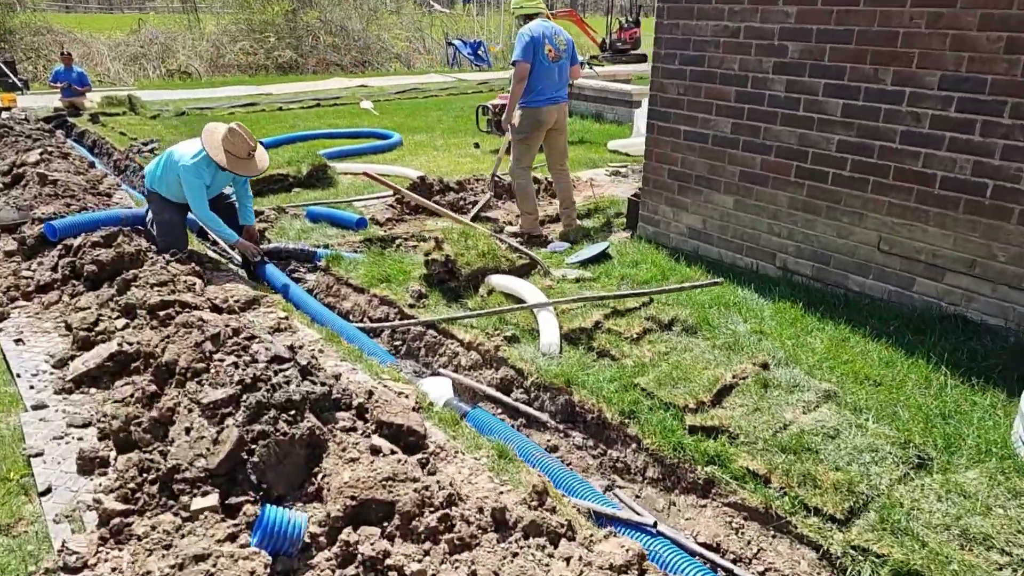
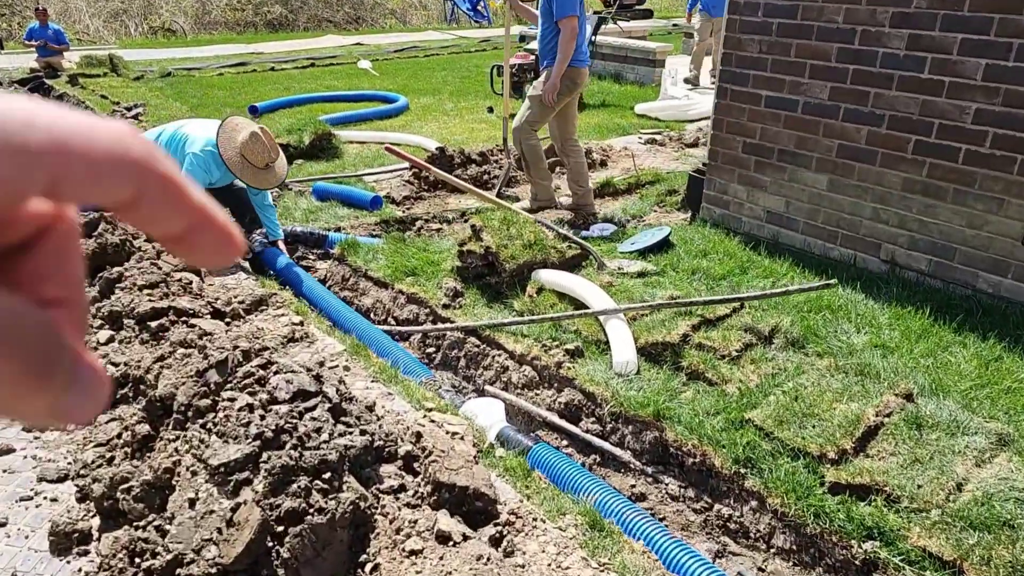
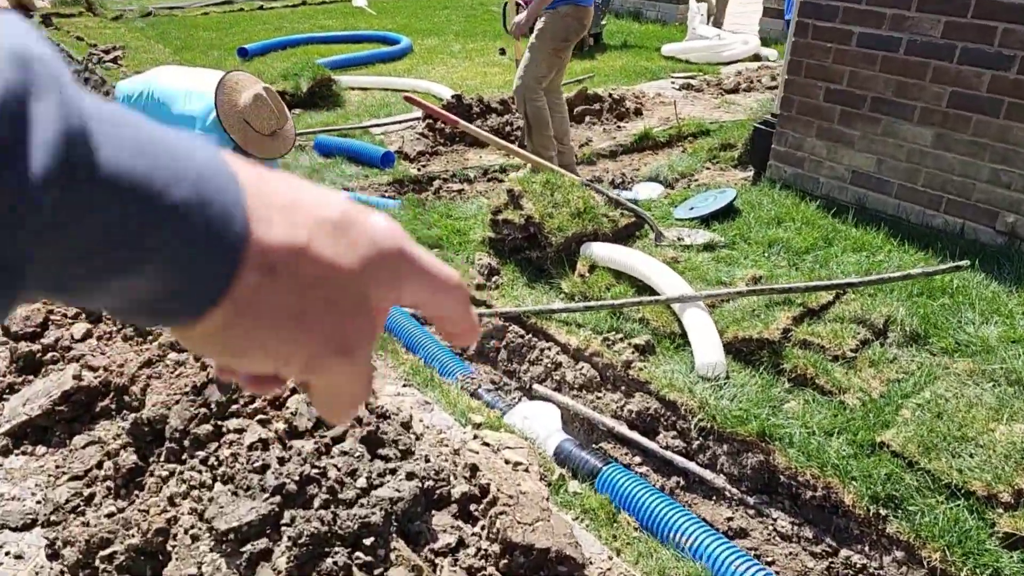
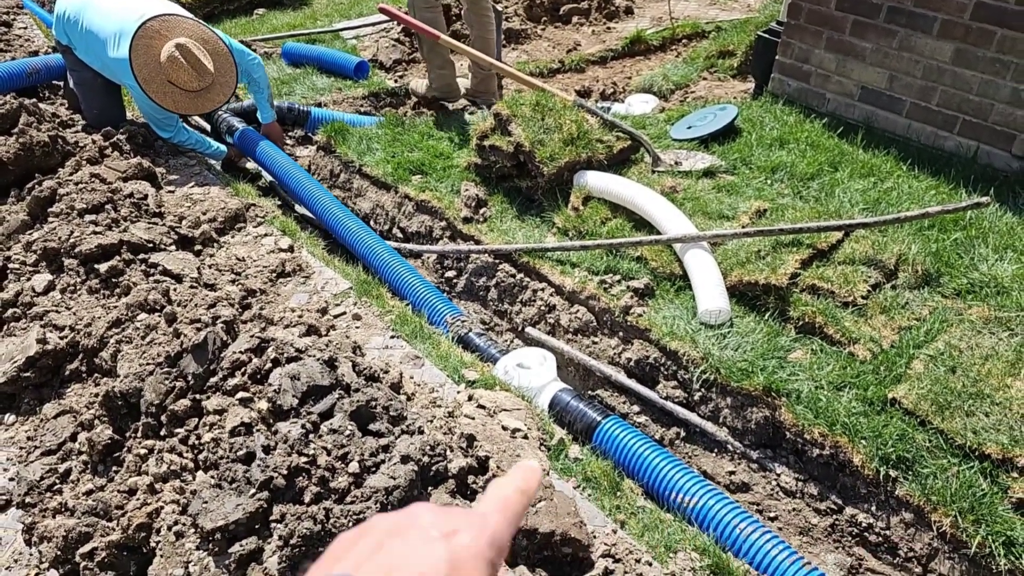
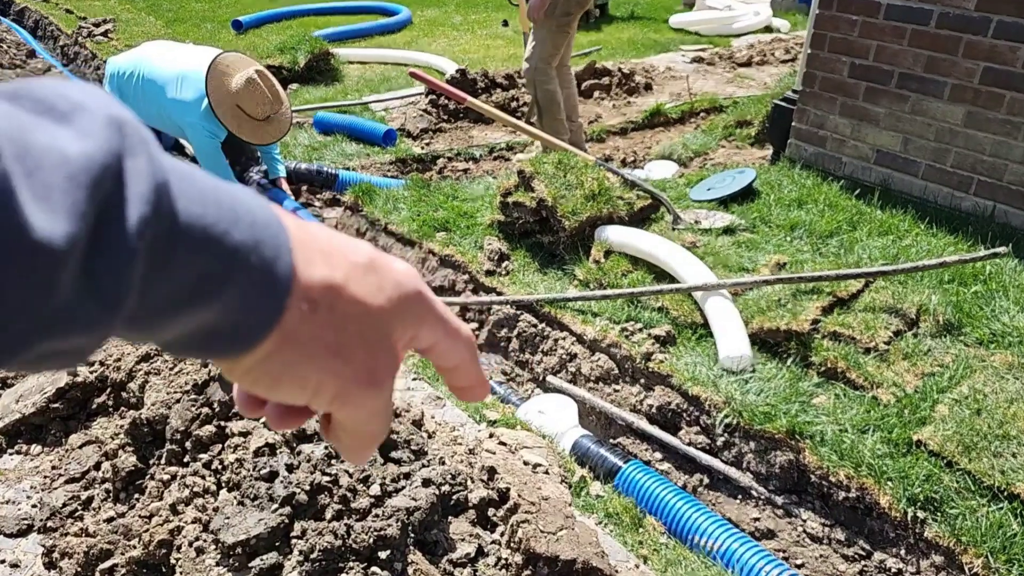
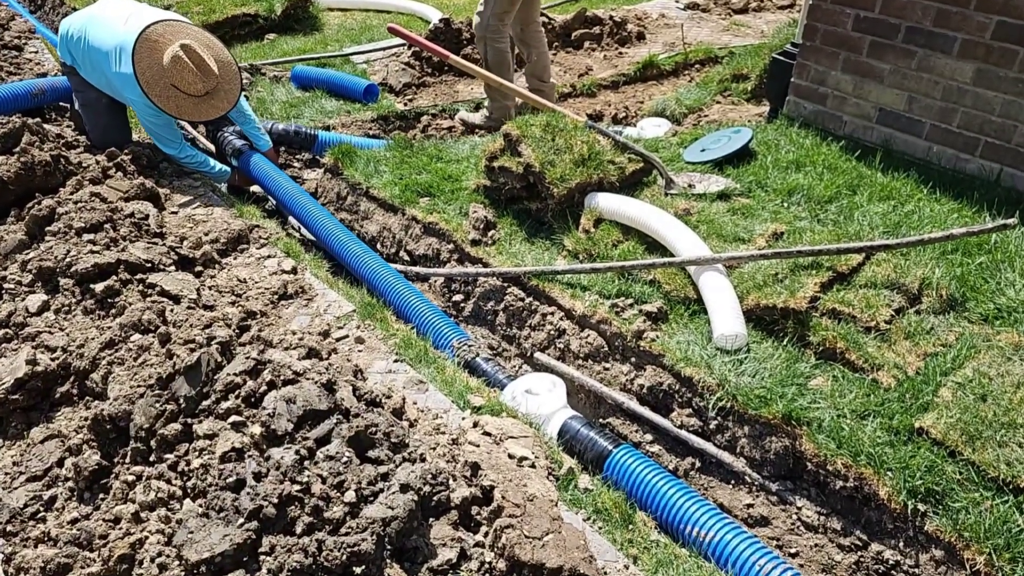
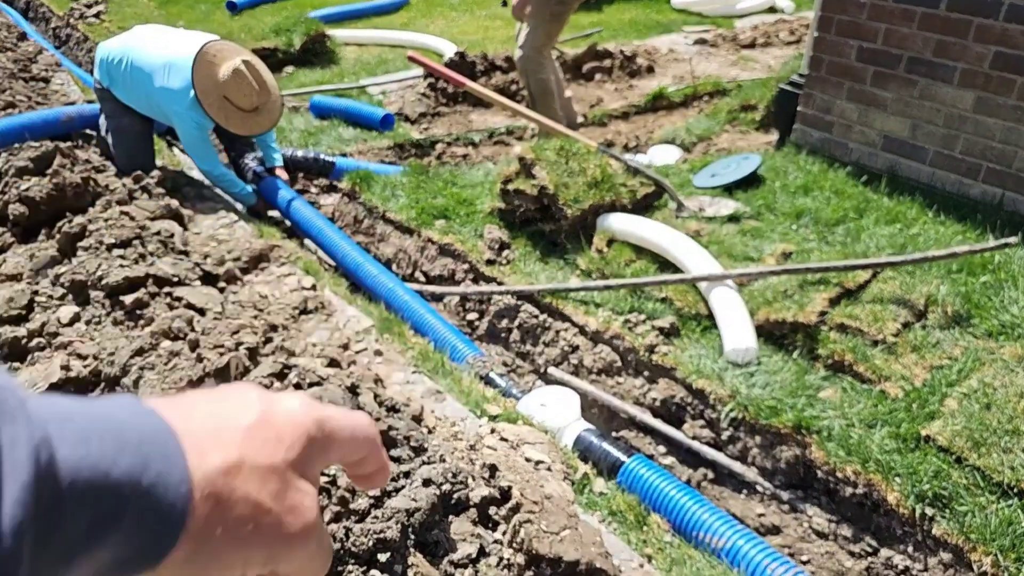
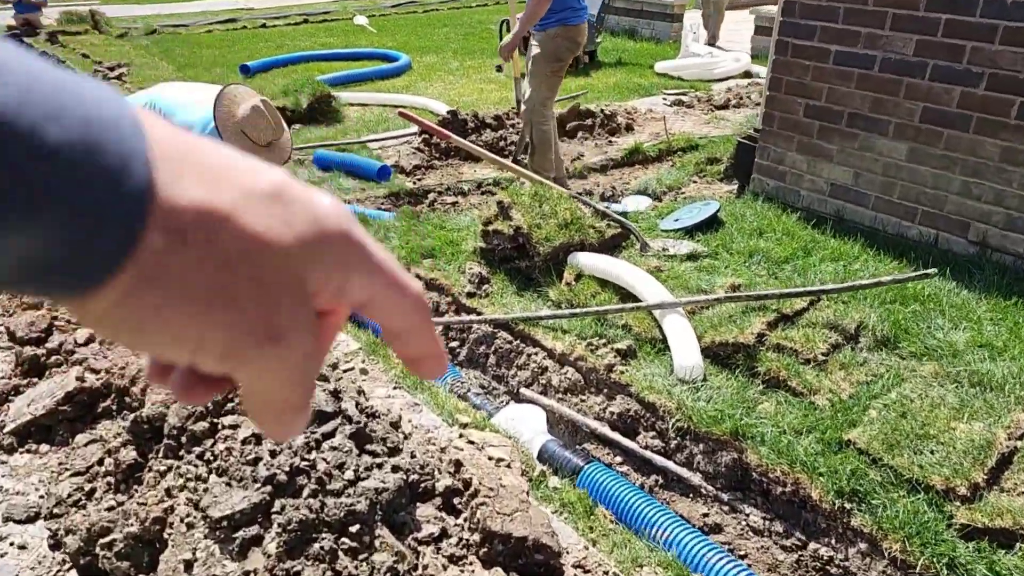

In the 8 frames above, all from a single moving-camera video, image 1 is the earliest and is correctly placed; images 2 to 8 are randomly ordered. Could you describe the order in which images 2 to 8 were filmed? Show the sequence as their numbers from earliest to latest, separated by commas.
2, 8, 3, 5, 7, 6, 4
